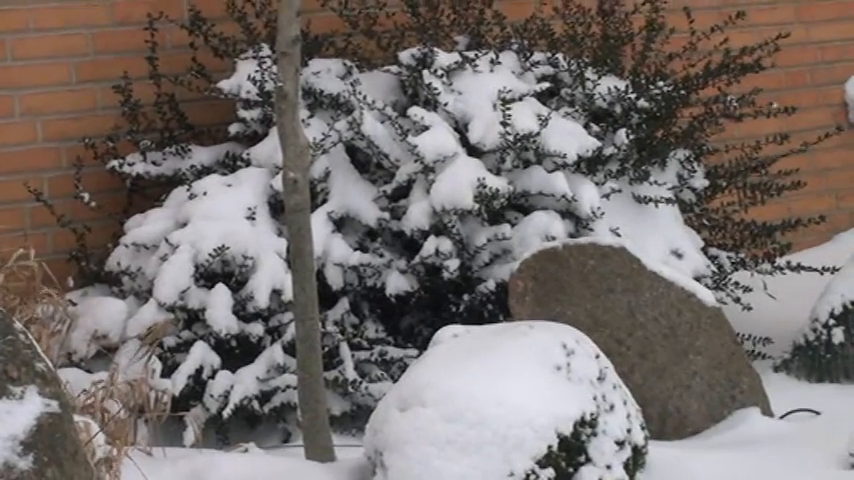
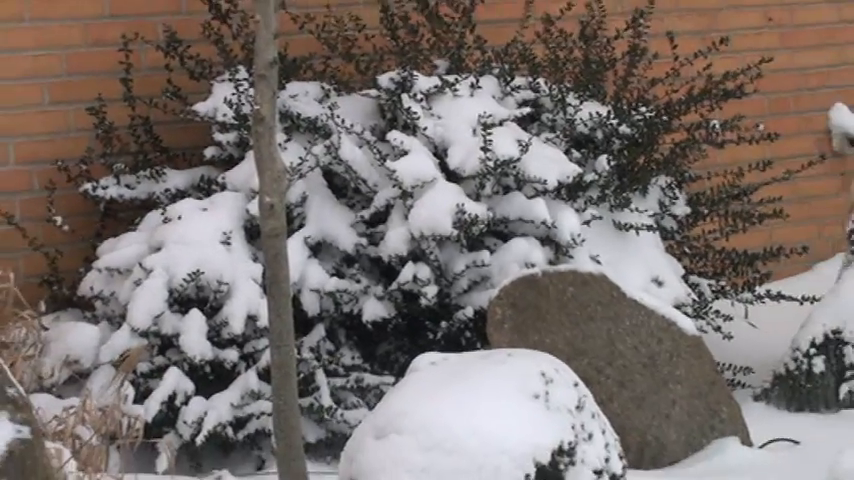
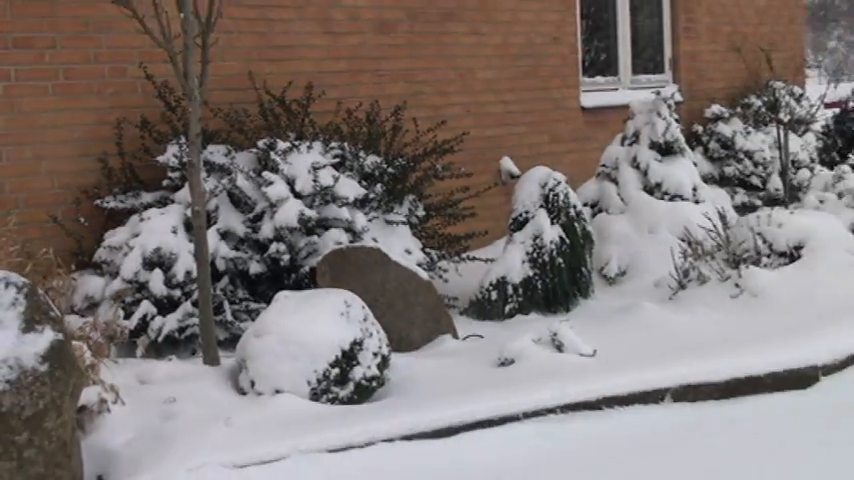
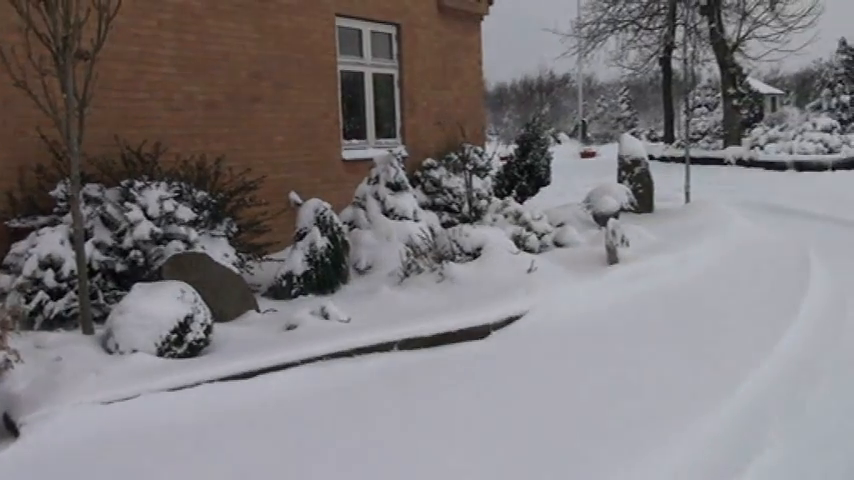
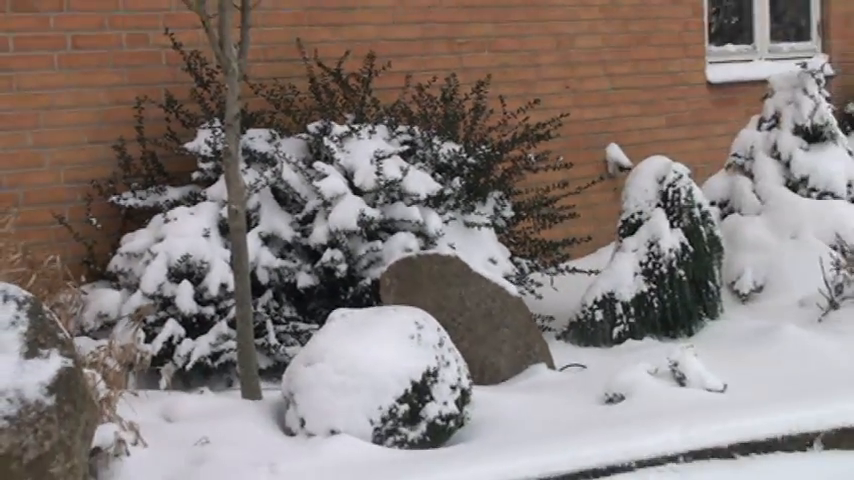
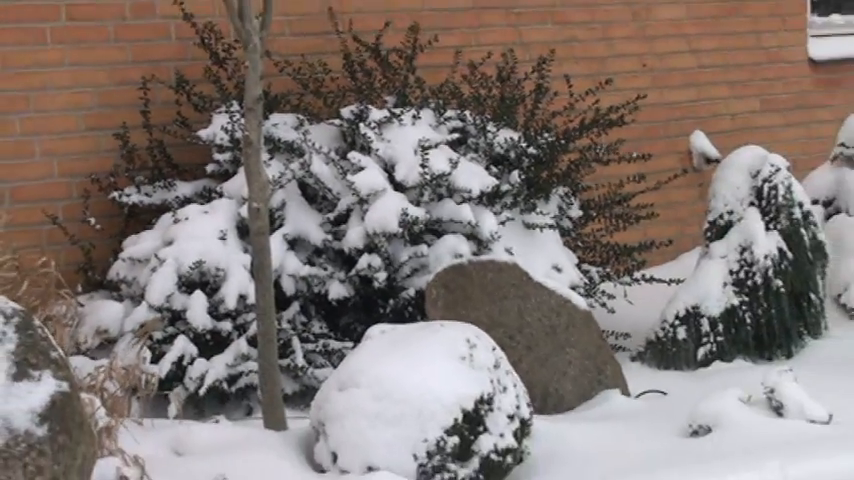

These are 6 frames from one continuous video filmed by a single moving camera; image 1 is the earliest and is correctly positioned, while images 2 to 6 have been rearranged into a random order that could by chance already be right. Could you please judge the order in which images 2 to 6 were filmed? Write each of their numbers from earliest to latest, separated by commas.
2, 6, 5, 3, 4
